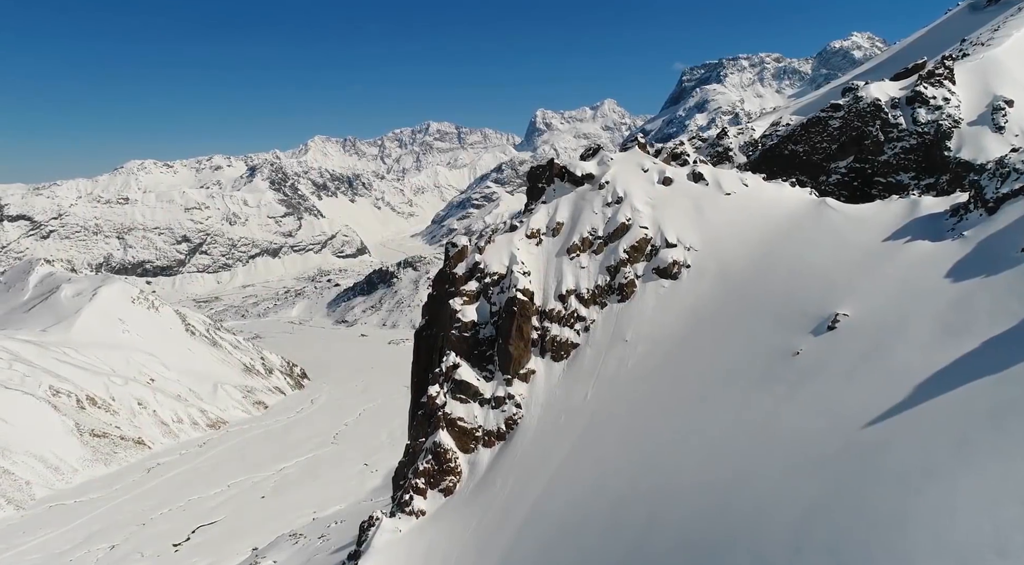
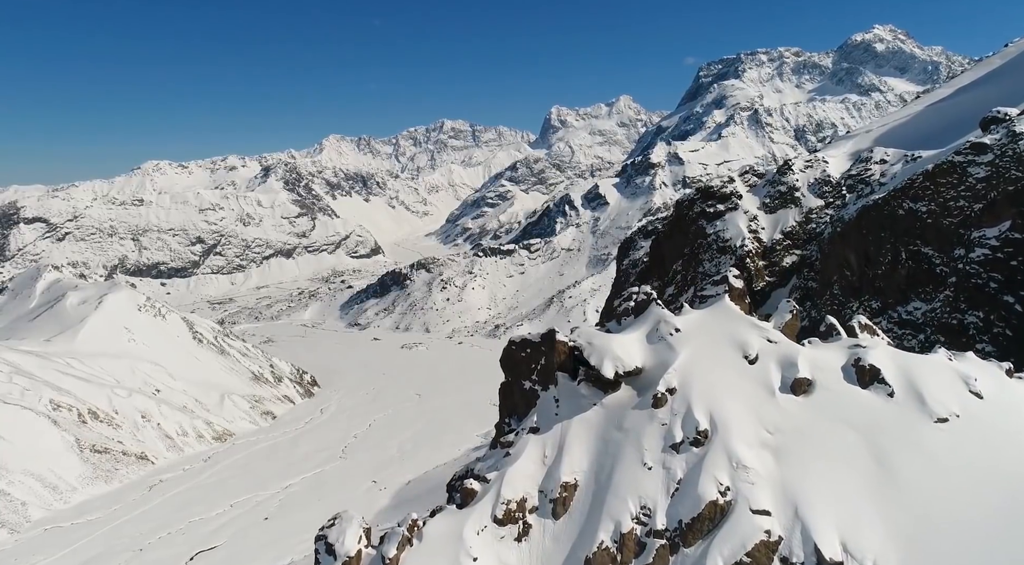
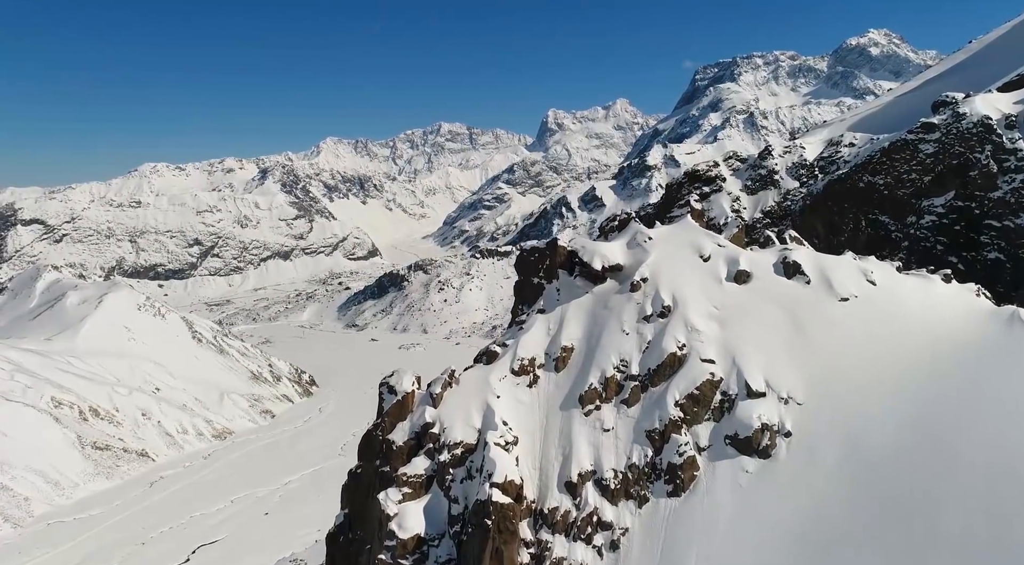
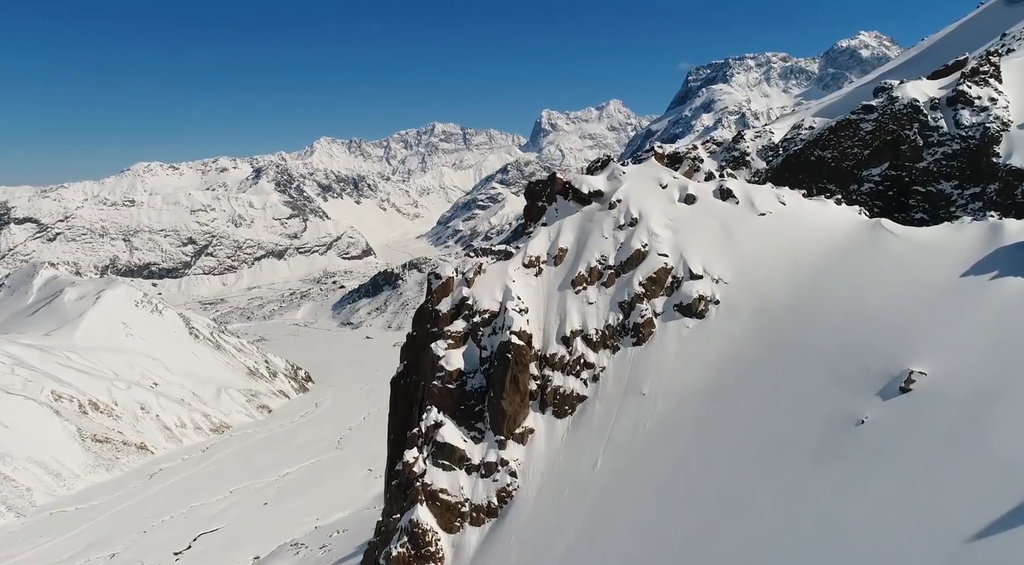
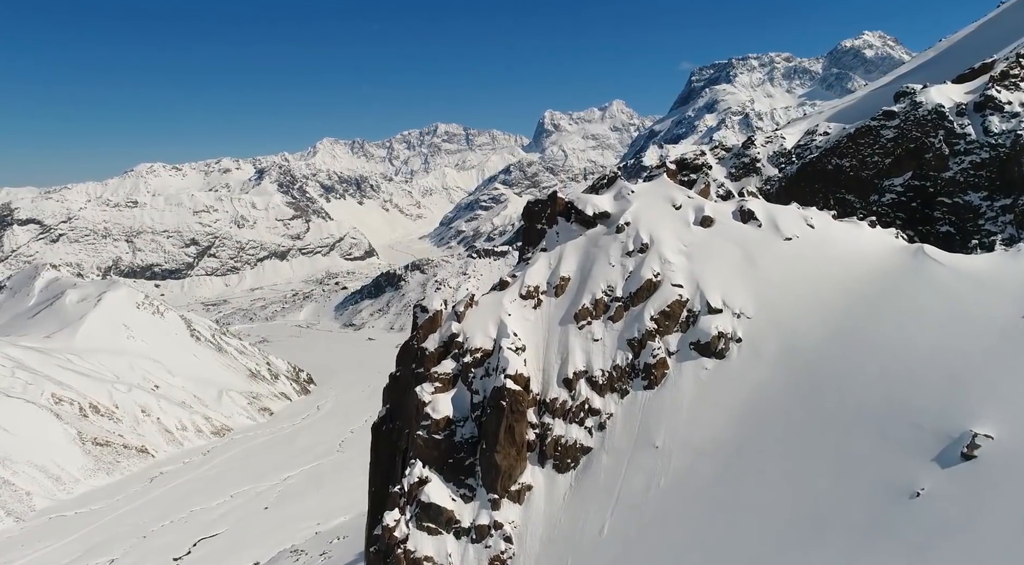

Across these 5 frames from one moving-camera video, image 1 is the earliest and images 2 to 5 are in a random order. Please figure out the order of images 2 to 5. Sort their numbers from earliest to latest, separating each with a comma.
4, 5, 3, 2
